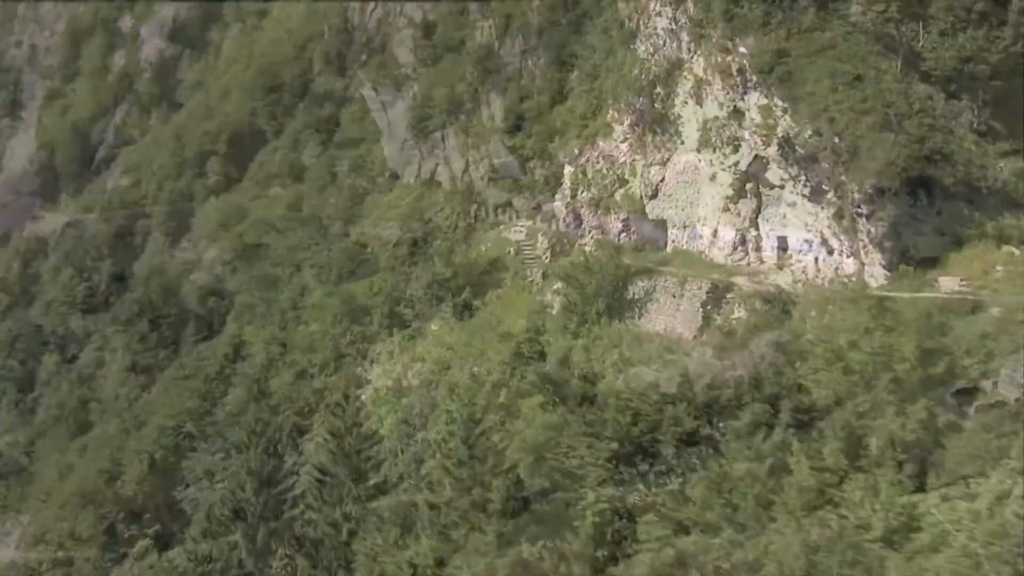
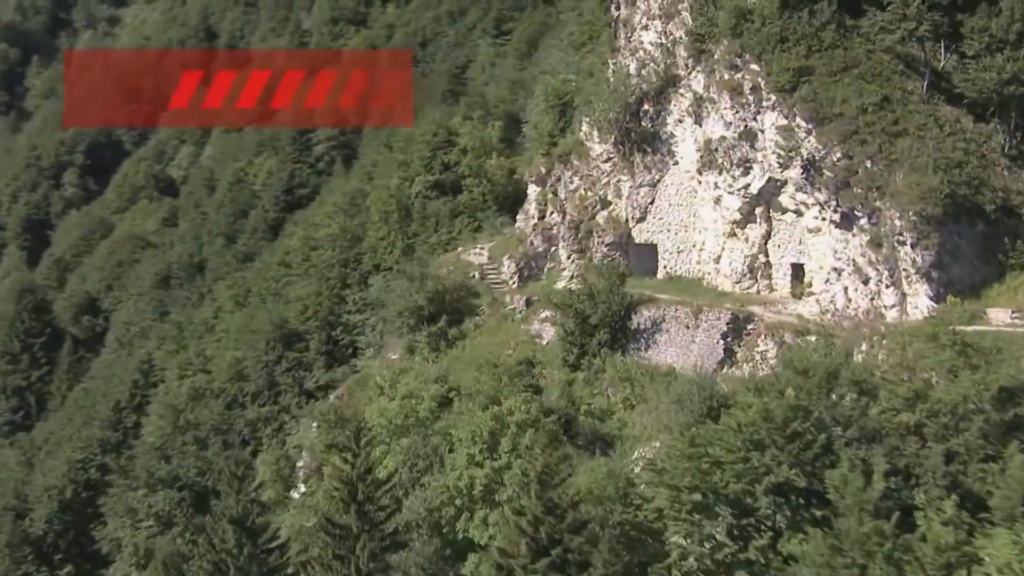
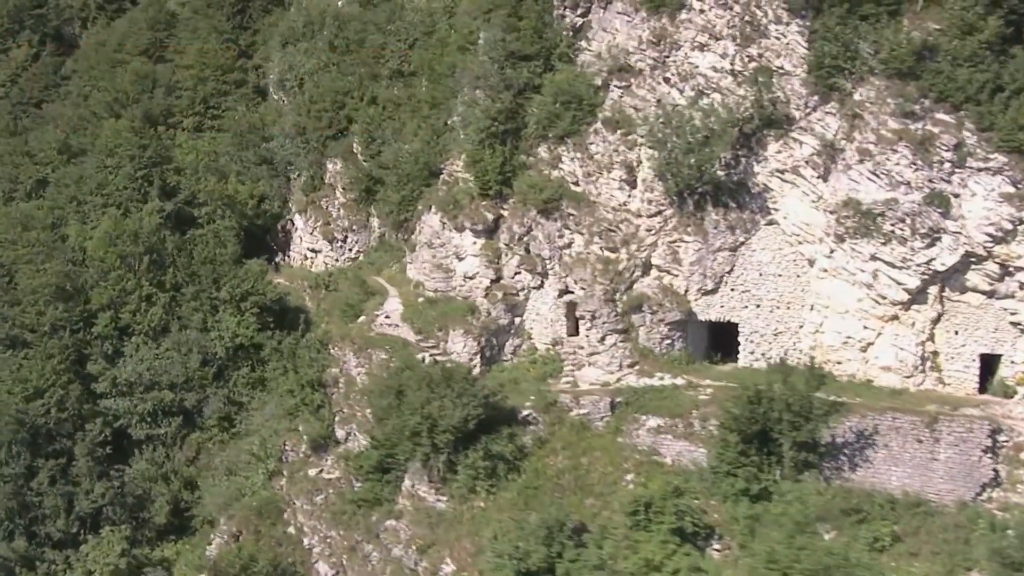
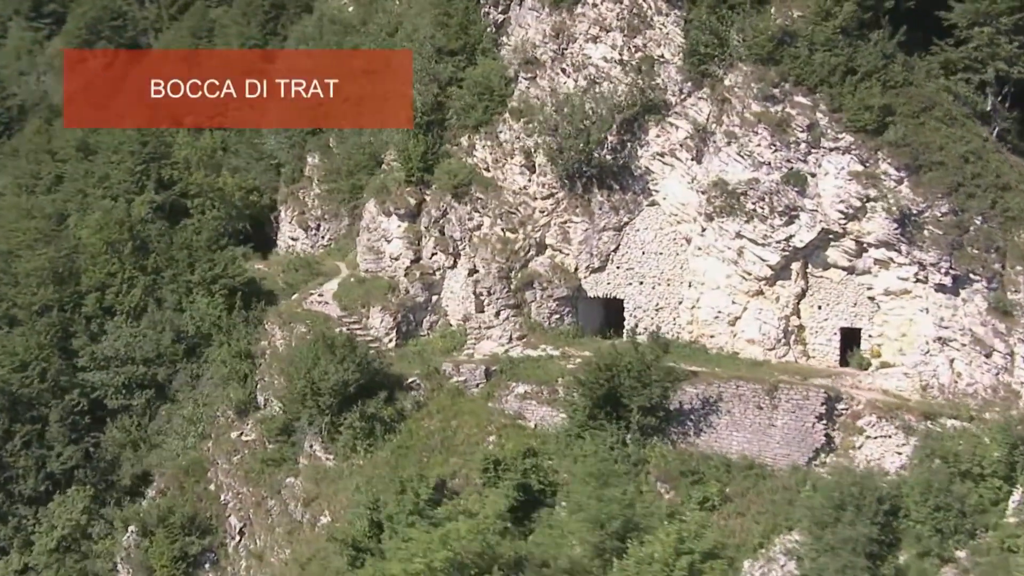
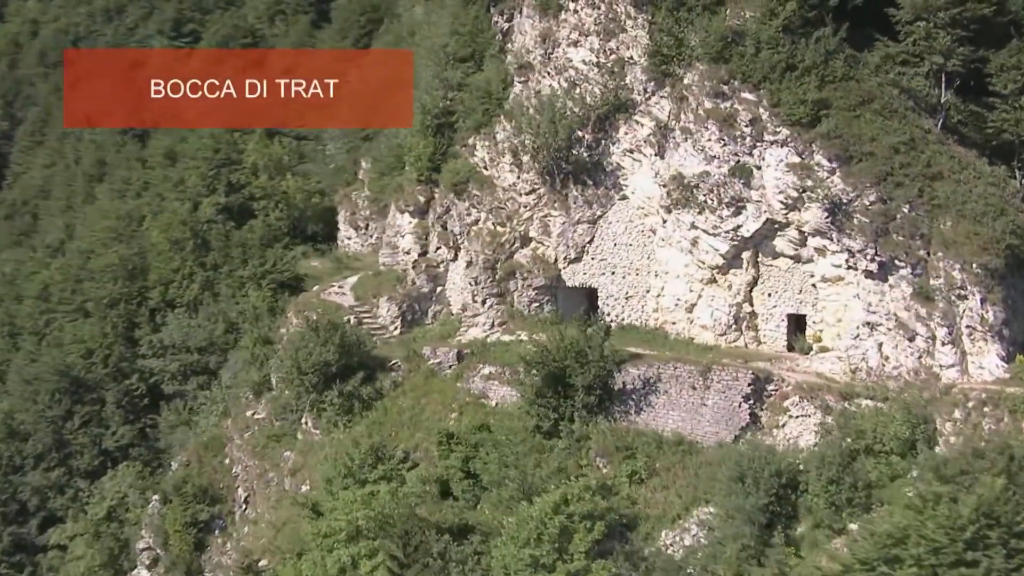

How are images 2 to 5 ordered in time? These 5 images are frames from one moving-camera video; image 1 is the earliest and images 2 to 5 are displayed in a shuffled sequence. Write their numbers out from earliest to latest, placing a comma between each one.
2, 5, 4, 3
